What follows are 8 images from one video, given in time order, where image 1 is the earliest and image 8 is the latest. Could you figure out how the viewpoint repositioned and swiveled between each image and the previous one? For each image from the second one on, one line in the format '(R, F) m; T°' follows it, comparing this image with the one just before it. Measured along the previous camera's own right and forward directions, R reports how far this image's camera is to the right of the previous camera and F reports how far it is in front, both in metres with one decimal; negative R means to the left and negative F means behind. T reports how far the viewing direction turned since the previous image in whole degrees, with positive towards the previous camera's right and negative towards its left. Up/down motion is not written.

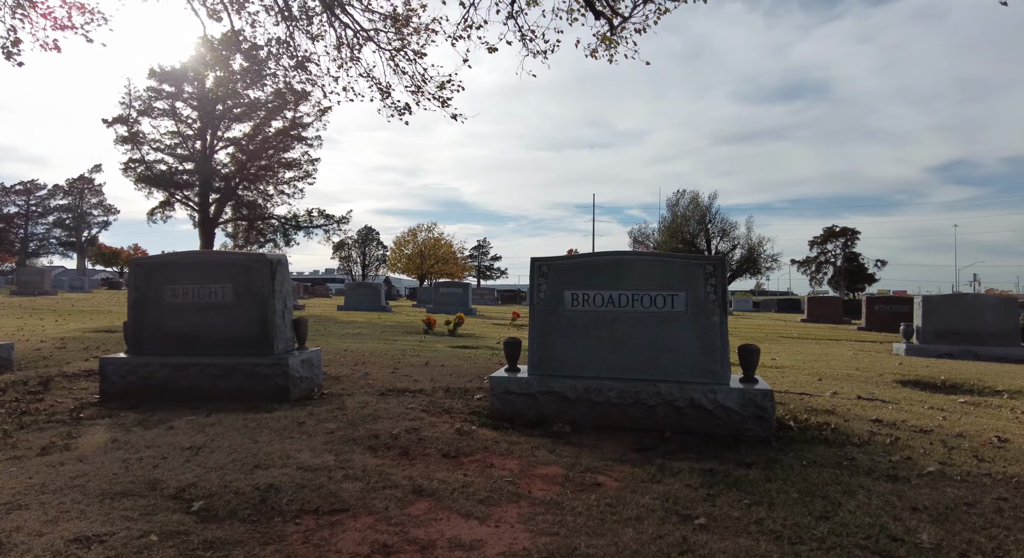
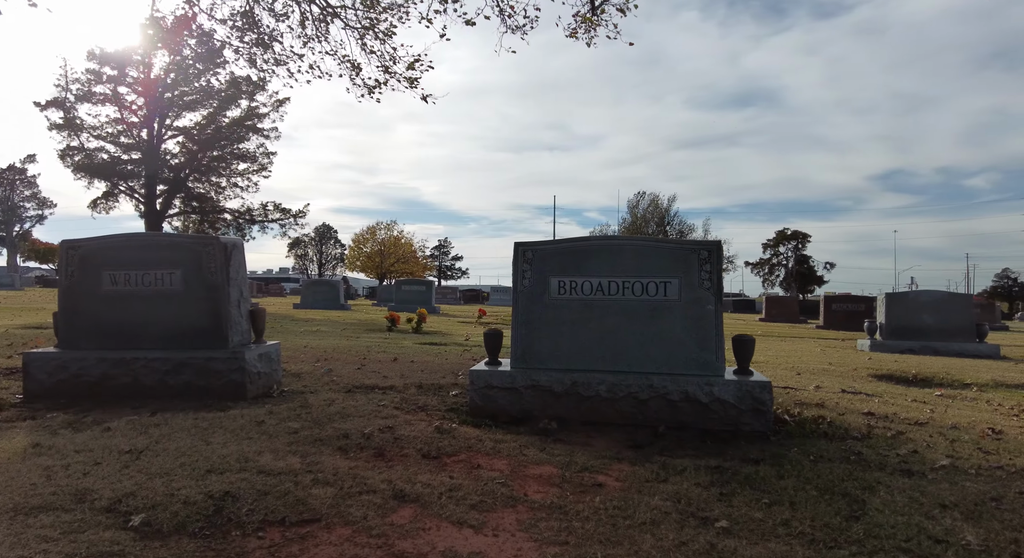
(-0.2, +0.4) m; +4°
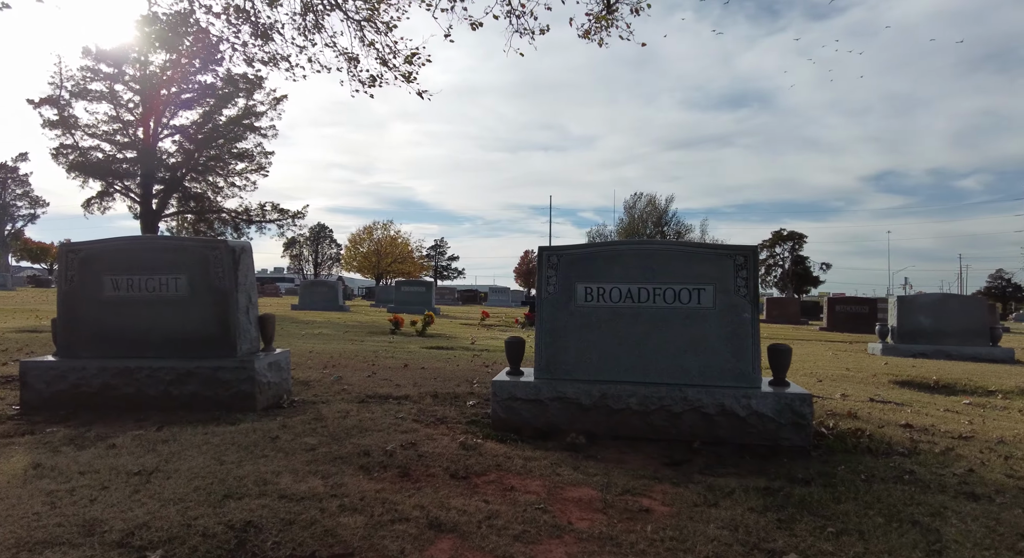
(-0.3, +0.3) m; 0°
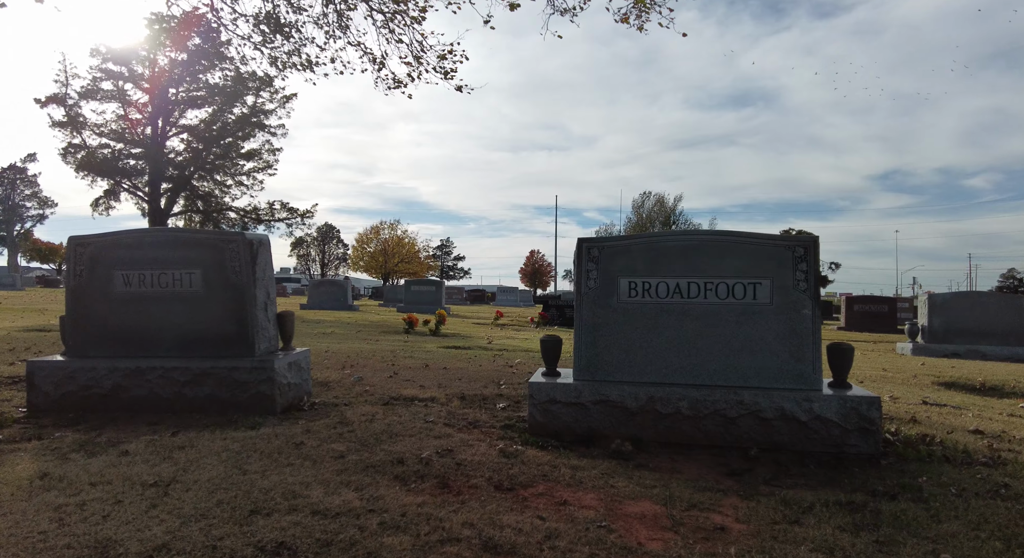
(-0.3, +0.4) m; -1°
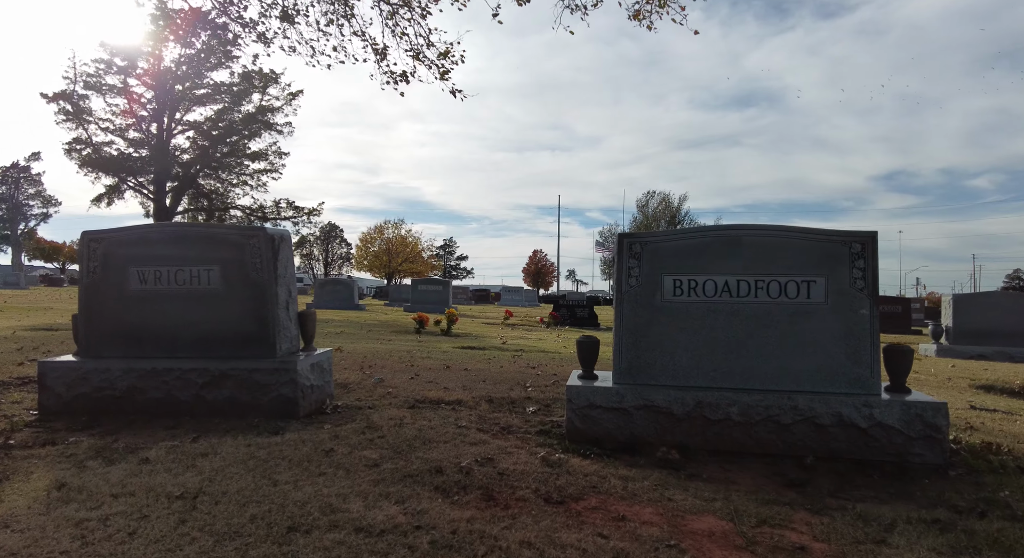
(-0.3, +0.3) m; 0°
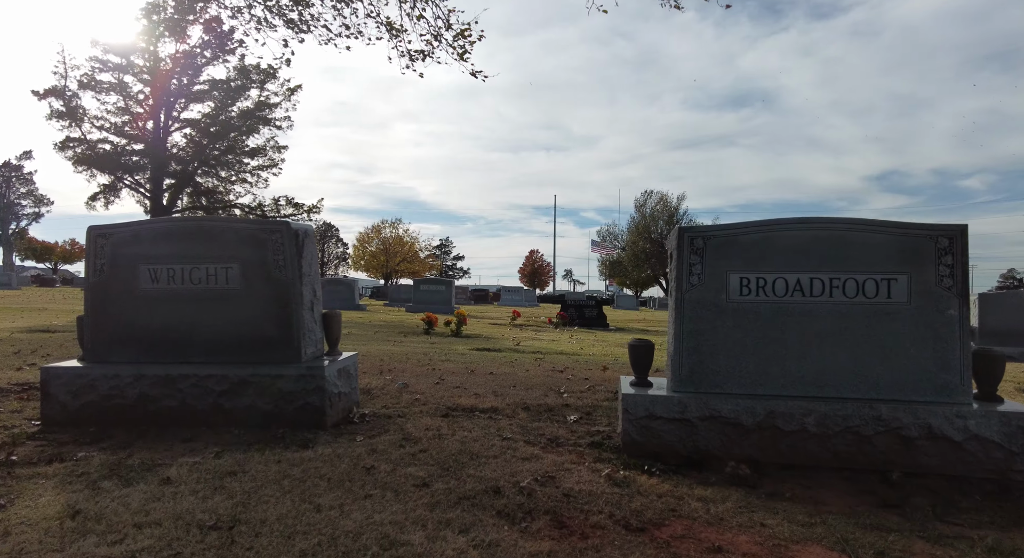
(-0.4, +0.4) m; 0°
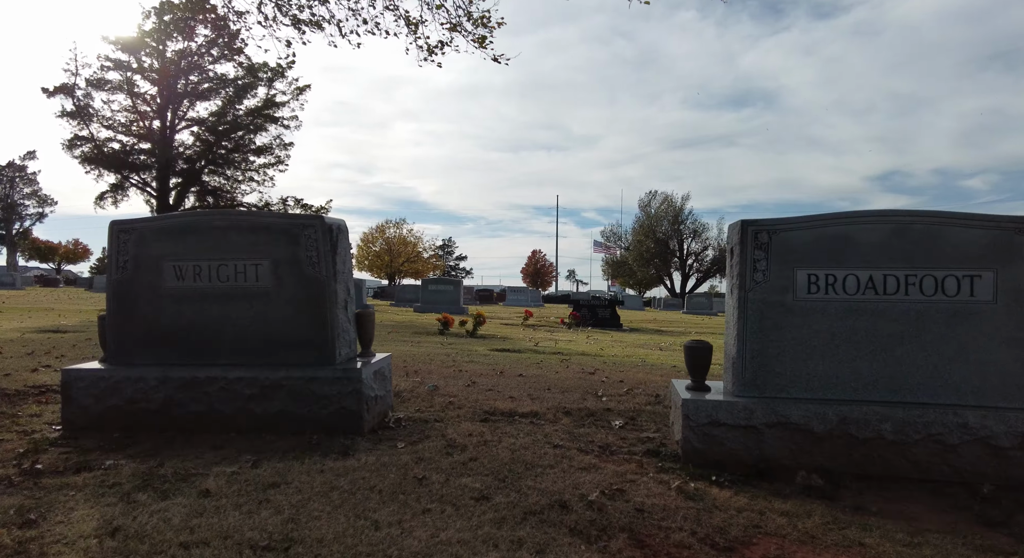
(-0.3, +0.3) m; 0°
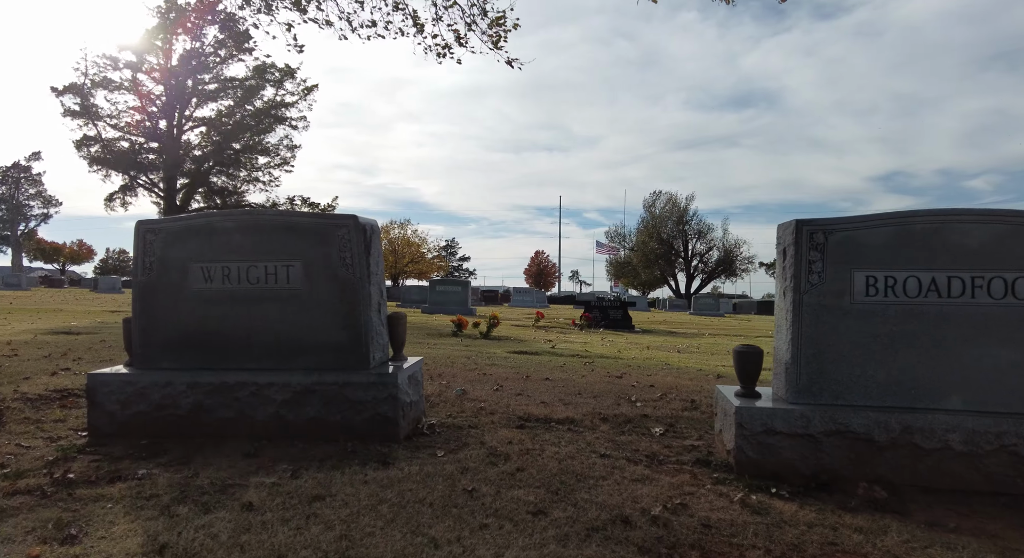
(-0.3, +0.2) m; 0°
